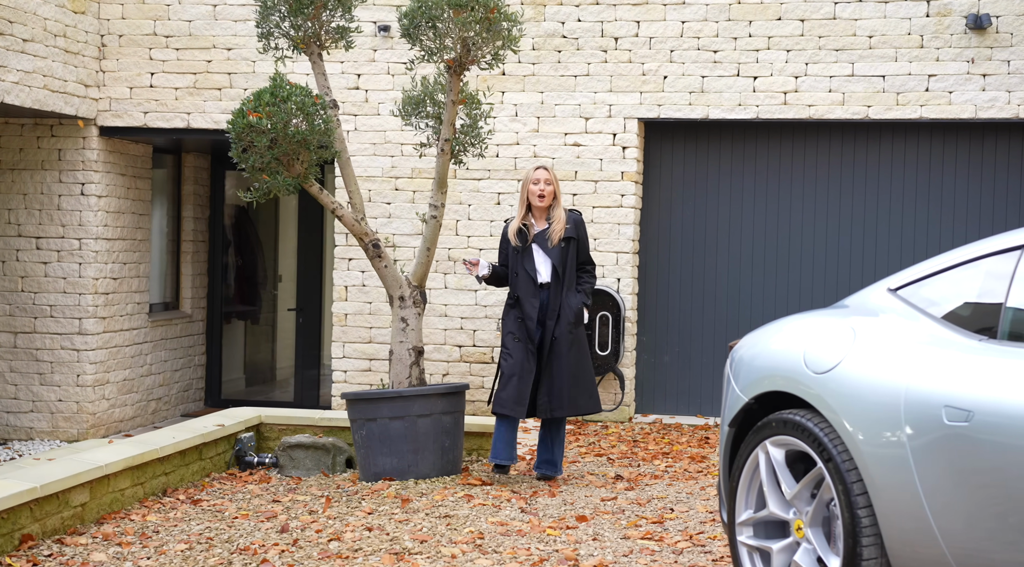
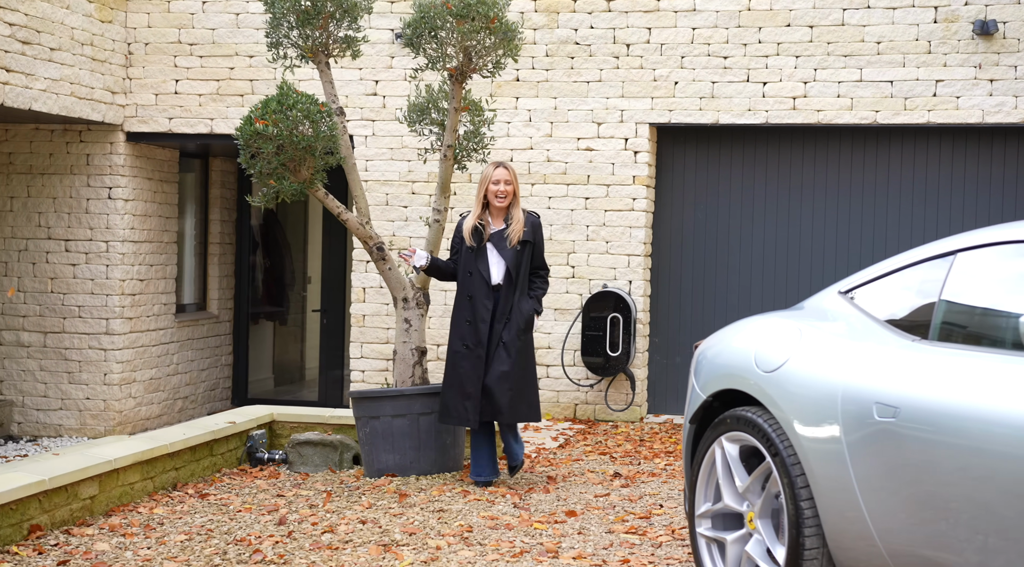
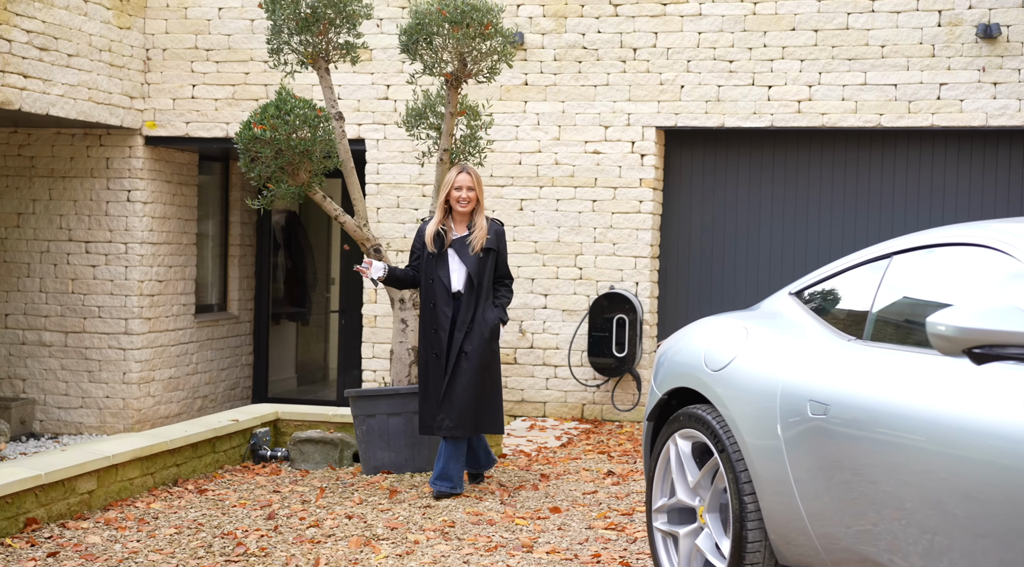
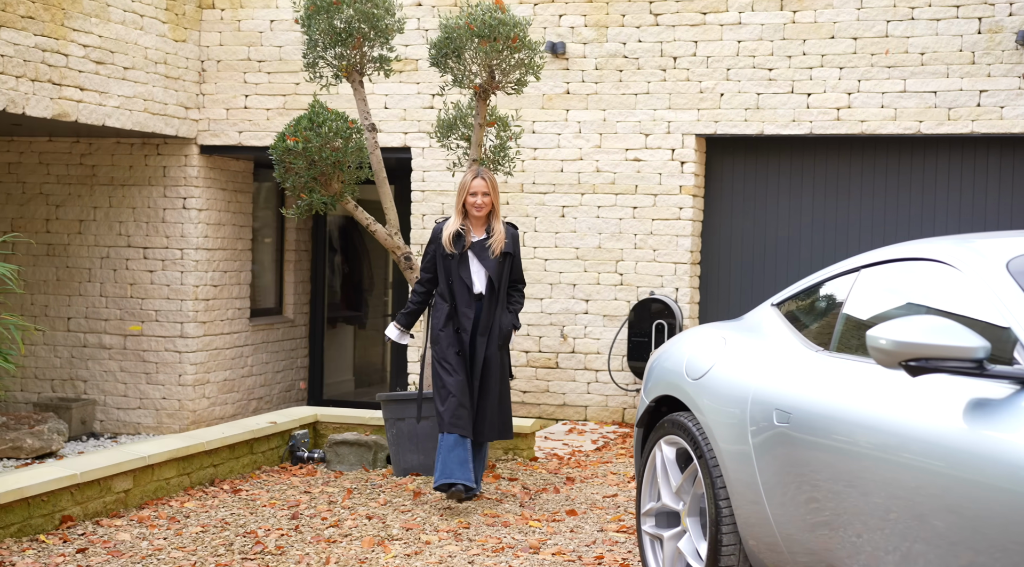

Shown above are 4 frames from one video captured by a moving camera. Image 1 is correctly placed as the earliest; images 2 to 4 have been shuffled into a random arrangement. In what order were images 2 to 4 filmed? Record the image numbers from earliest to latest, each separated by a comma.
2, 3, 4
